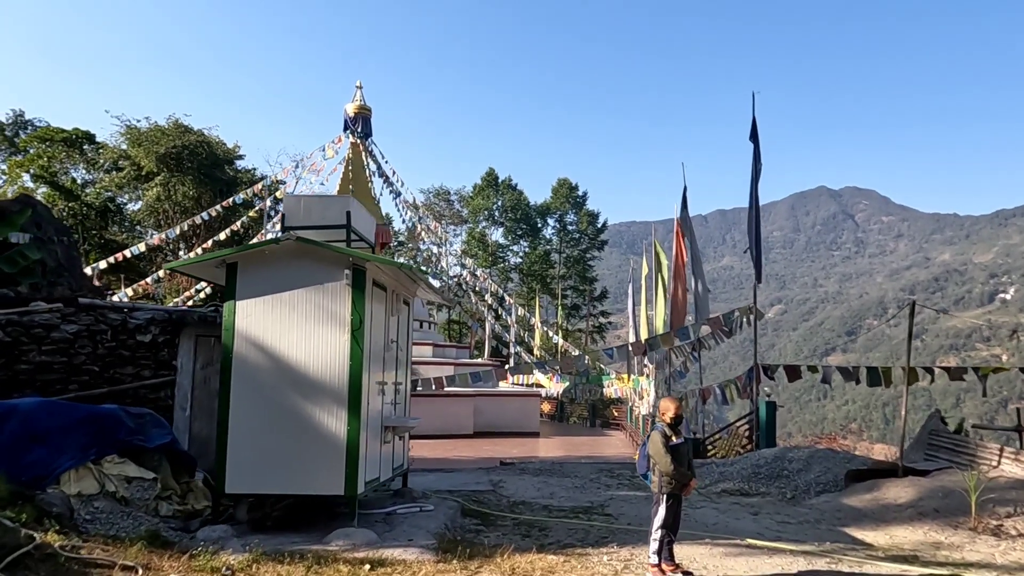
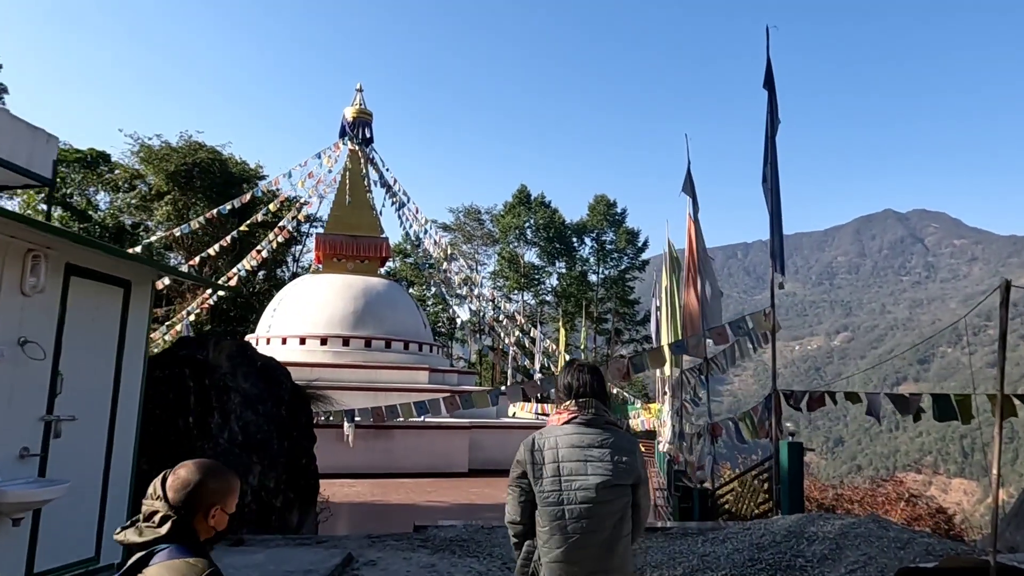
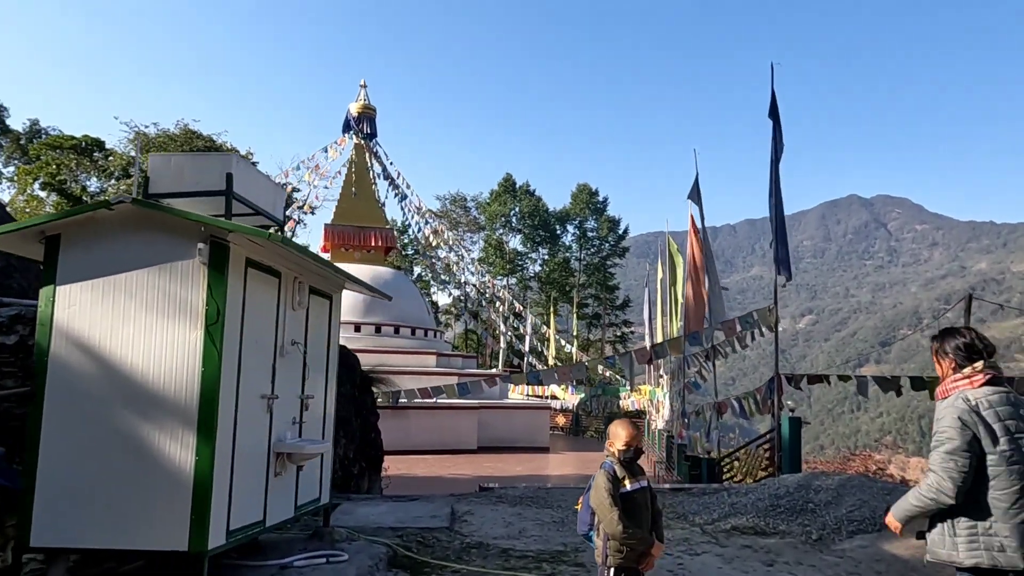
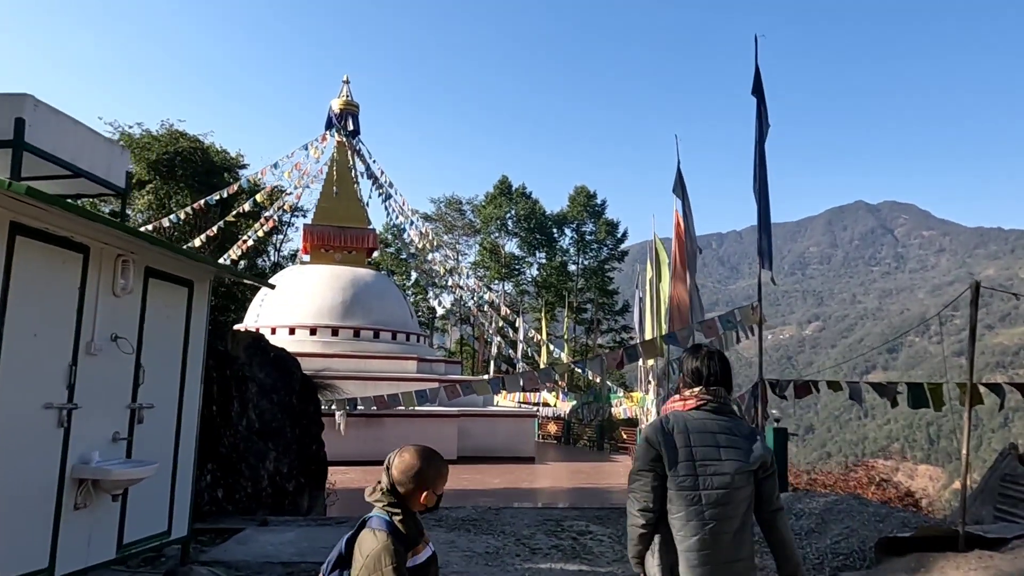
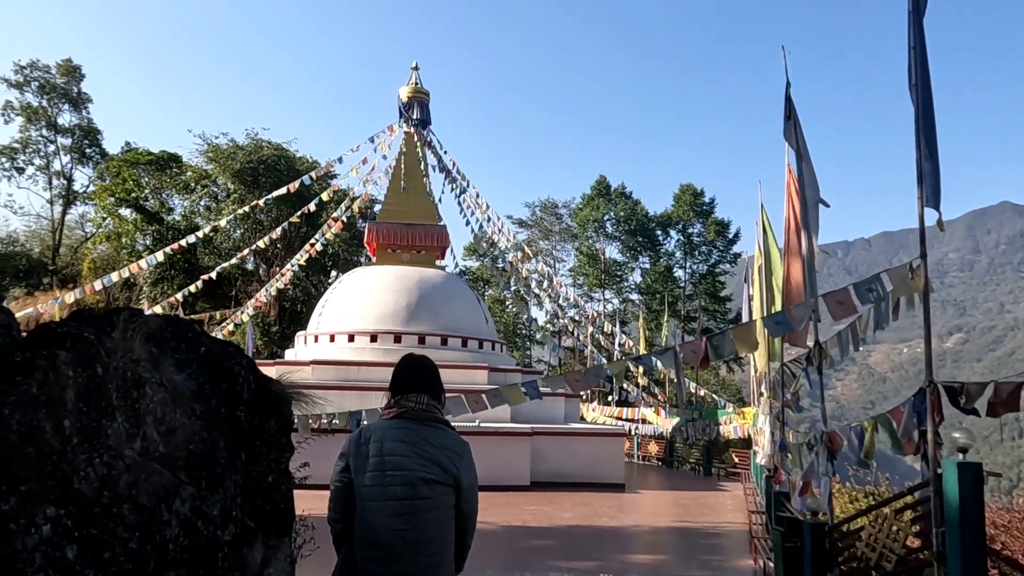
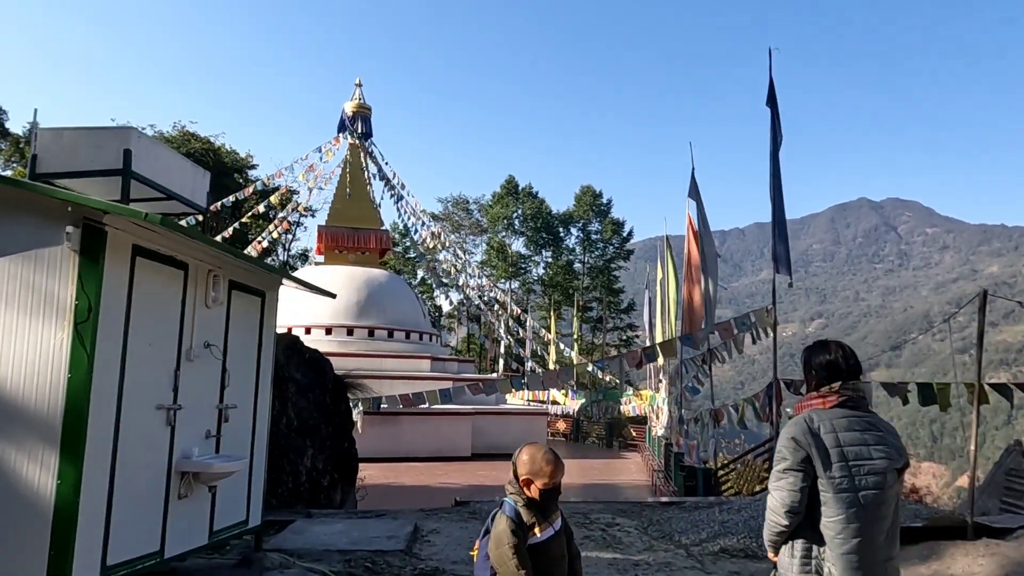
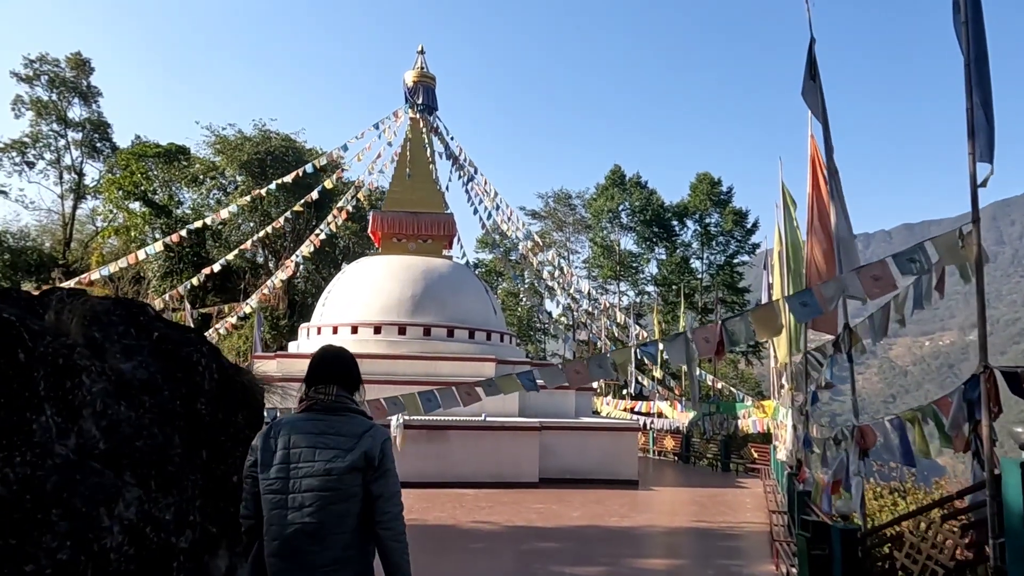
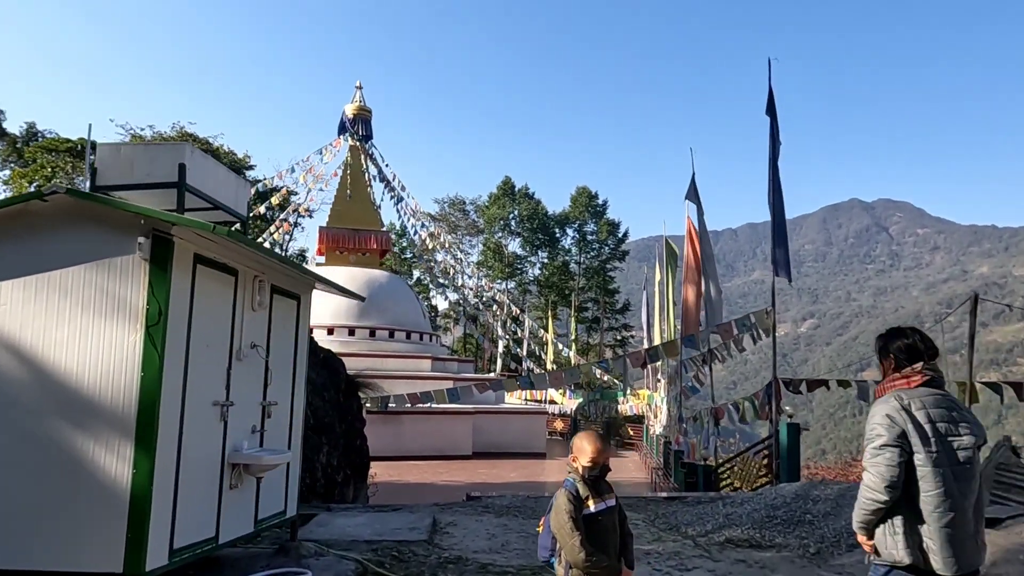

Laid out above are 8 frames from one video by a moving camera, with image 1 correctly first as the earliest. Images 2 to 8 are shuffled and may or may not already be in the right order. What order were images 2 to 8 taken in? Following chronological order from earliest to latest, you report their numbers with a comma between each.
3, 8, 6, 4, 2, 5, 7
